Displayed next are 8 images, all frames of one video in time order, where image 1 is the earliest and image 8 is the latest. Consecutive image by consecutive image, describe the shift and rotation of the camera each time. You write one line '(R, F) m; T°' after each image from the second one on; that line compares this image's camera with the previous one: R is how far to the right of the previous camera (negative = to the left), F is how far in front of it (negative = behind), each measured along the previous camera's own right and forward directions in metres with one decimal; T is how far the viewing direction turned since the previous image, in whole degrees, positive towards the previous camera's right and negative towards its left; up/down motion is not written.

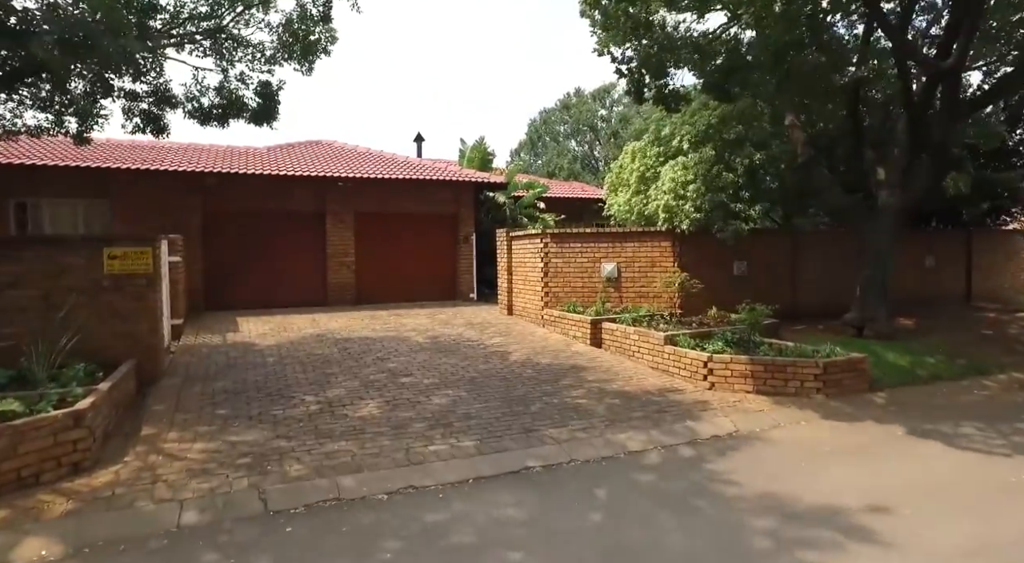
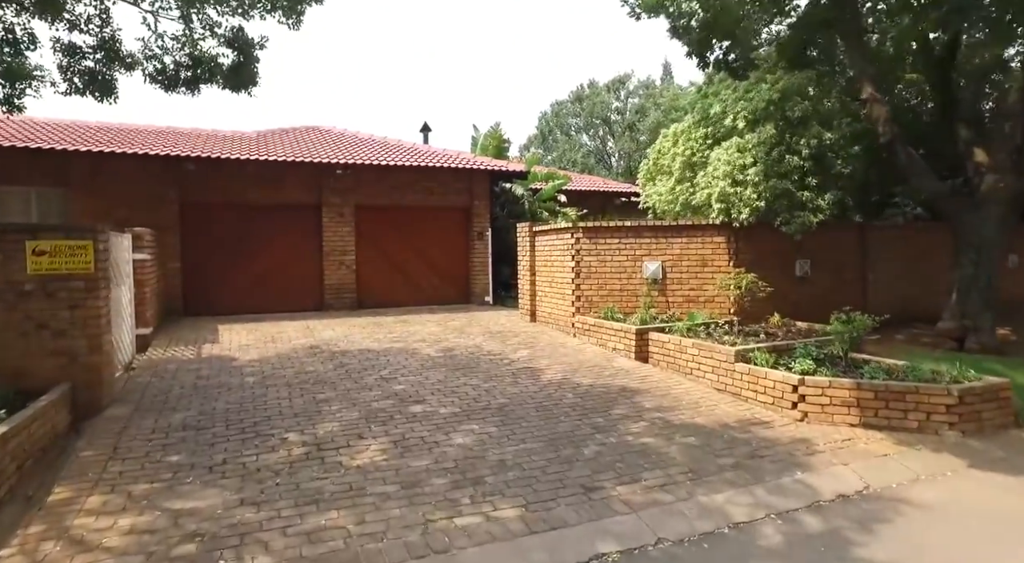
(-0.4, +1.7) m; 0°
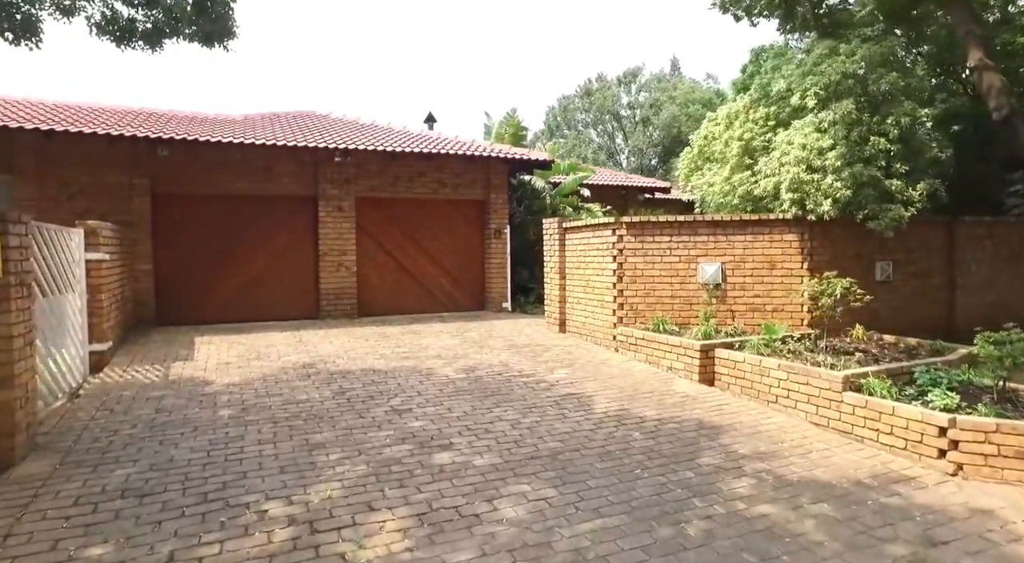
(-0.5, +1.6) m; 0°
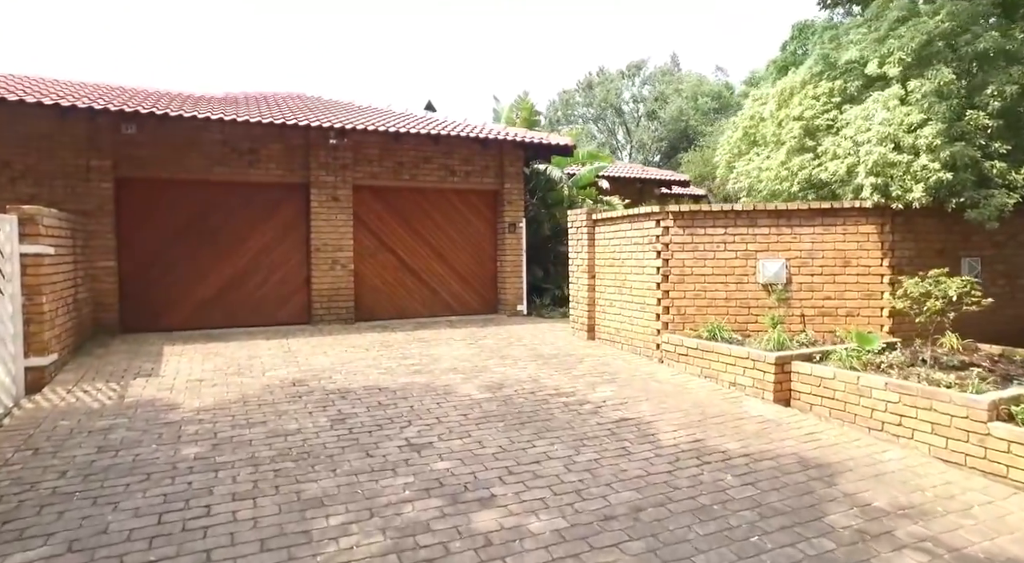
(-0.4, +1.3) m; +1°
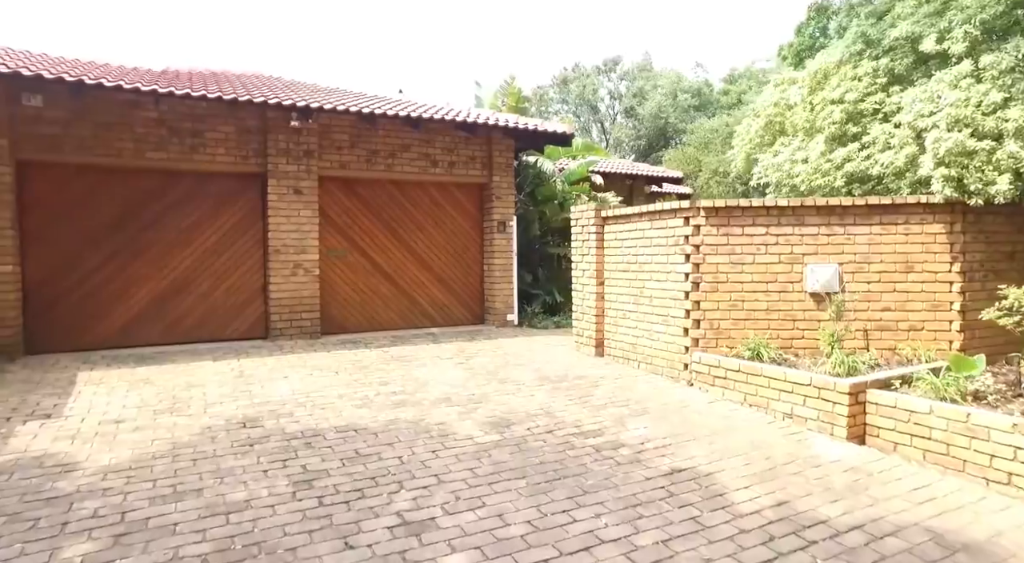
(-0.4, +1.3) m; +3°
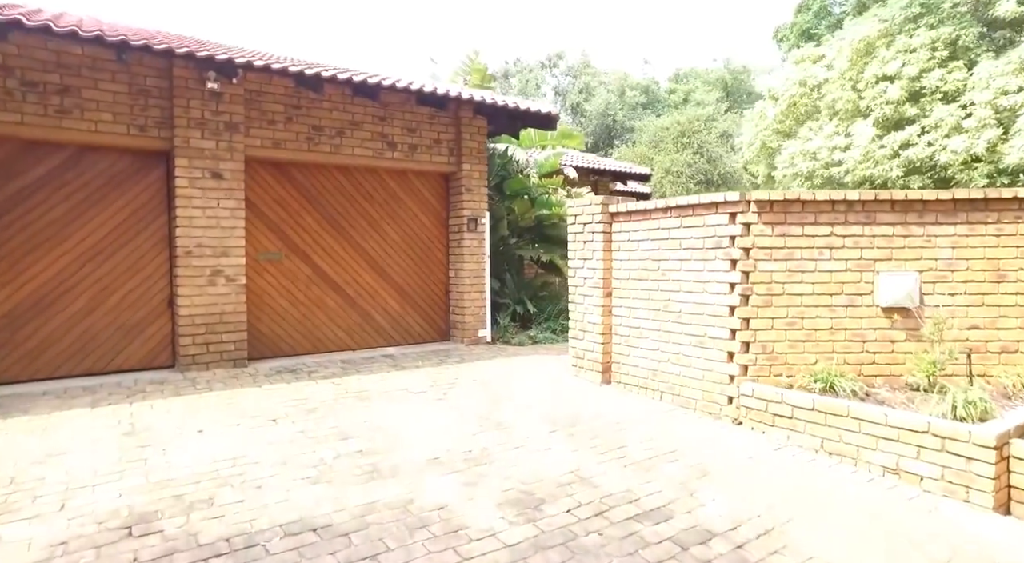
(-0.6, +1.6) m; +7°
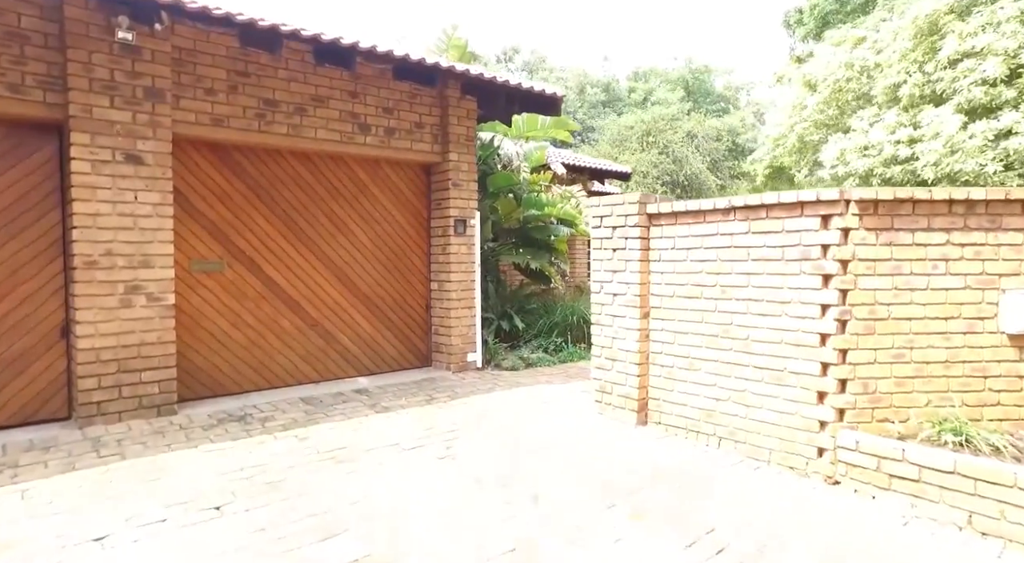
(-0.6, +1.3) m; +5°
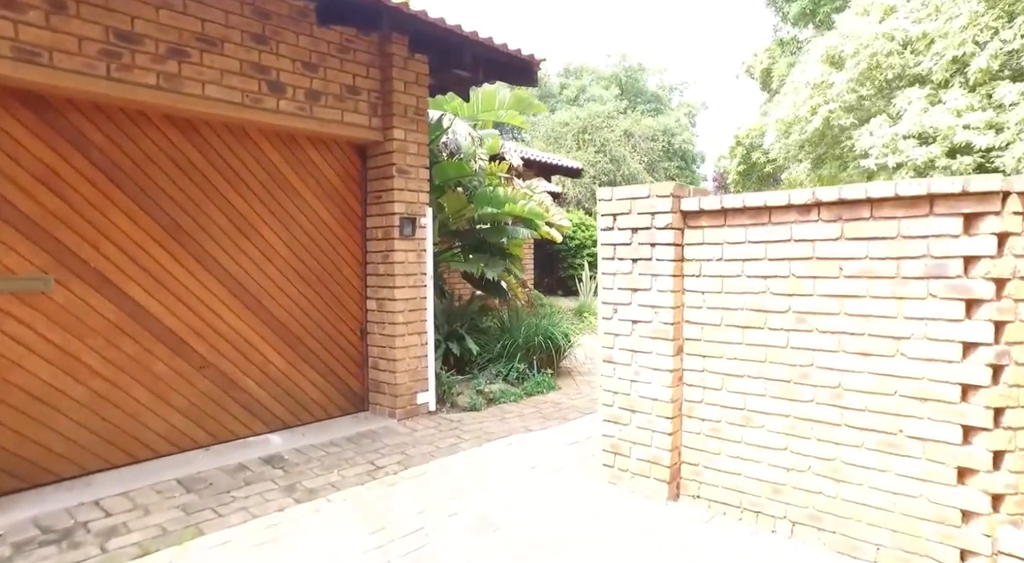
(-0.4, +1.5) m; +8°
